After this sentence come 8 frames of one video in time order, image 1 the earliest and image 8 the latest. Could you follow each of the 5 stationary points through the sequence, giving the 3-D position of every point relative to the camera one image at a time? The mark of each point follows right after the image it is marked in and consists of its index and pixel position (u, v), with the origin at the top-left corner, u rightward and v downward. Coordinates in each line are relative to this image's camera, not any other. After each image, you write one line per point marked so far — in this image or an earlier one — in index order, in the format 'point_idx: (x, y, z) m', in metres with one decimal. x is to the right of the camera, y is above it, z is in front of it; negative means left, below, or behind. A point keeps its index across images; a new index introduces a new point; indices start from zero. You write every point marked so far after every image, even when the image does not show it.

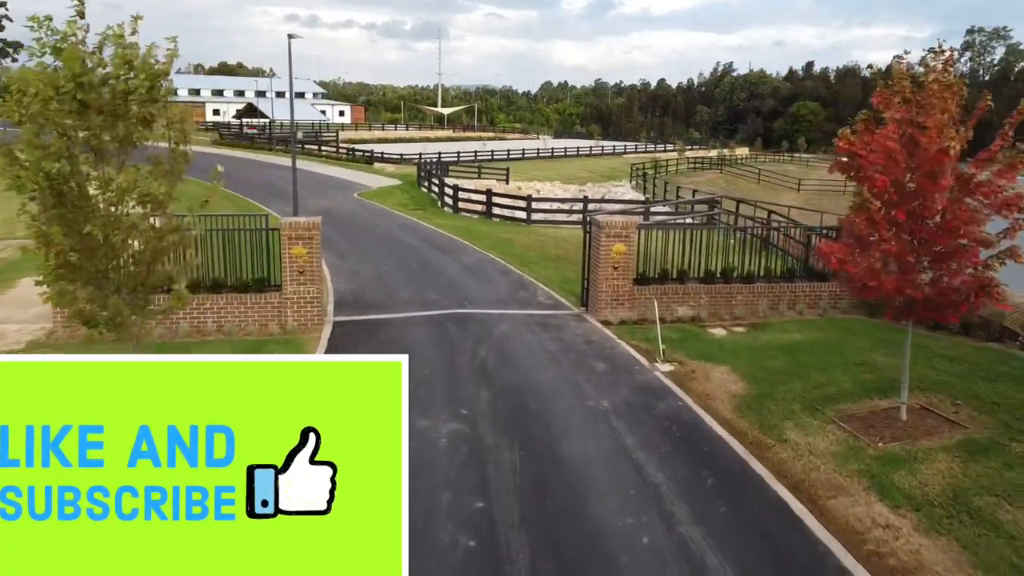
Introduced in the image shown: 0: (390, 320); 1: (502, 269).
0: (-2.0, -0.5, +13.2) m
1: (-0.3, +0.4, +18.8) m
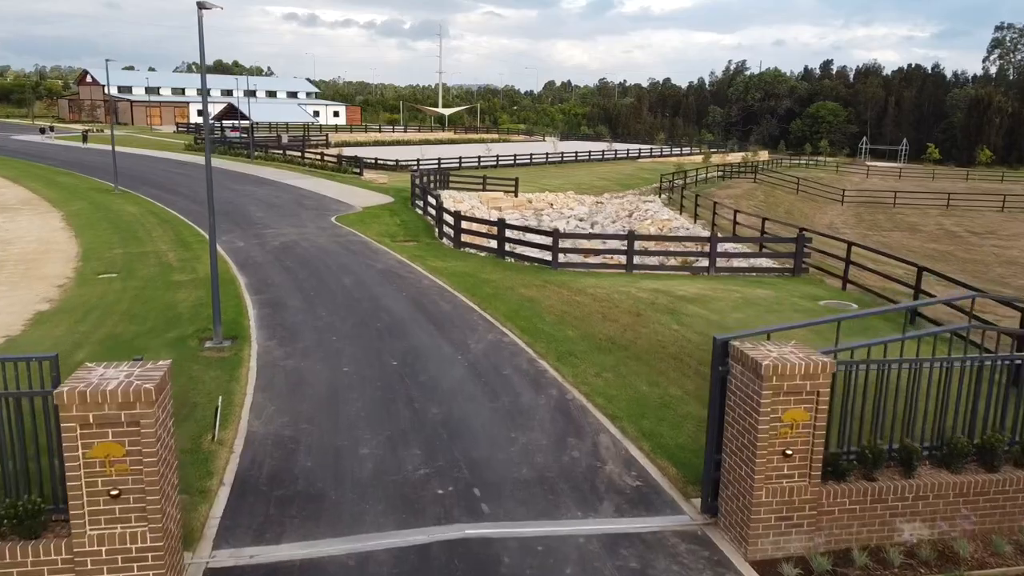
0: (-1.5, -2.2, +6.4) m
1: (+0.2, -1.2, +12.0) m
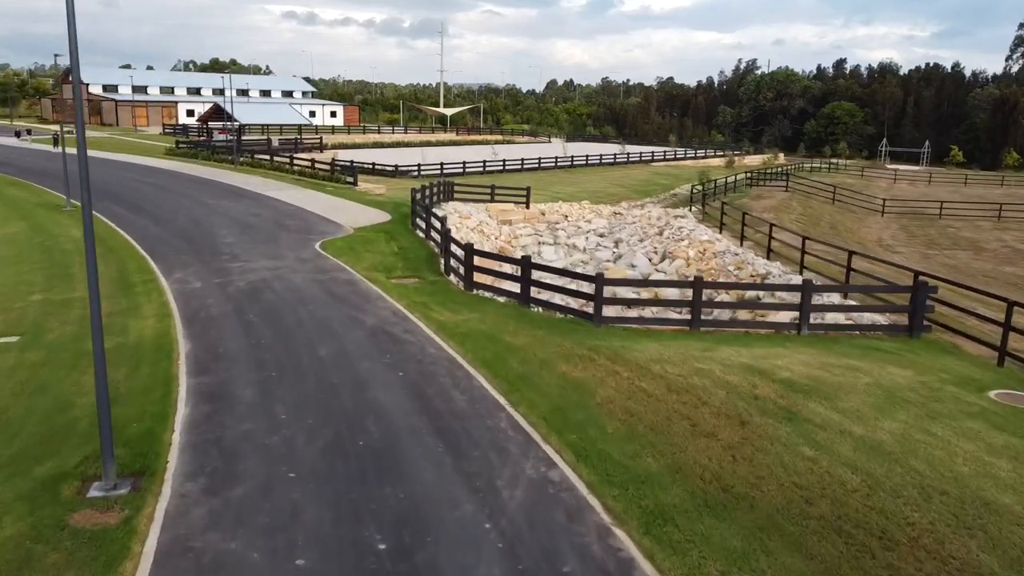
0: (-0.9, -3.4, +1.6) m
1: (+0.8, -2.4, +7.2) m
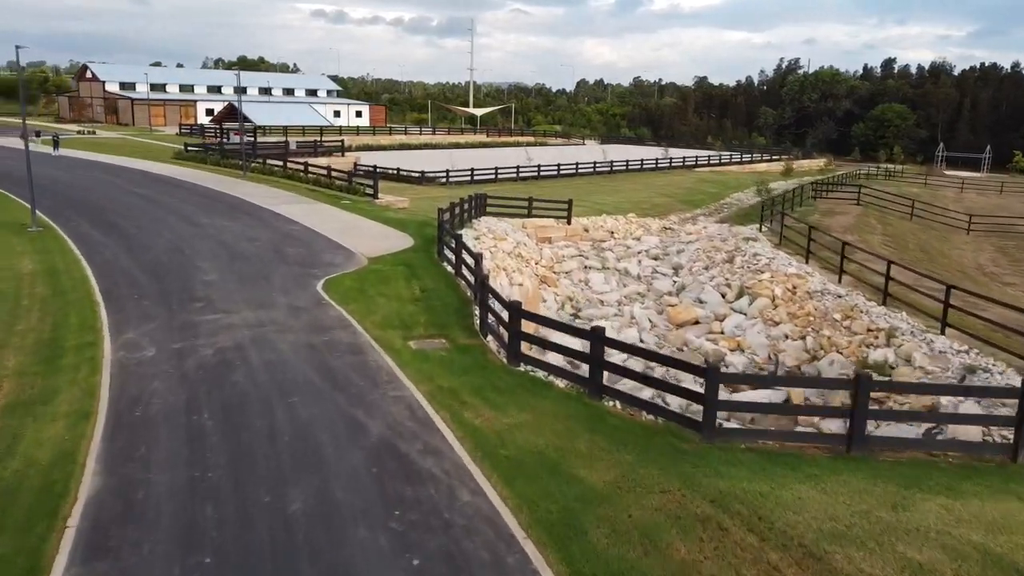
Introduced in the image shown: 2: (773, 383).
0: (-0.5, -4.7, -3.4) m
1: (+1.5, -3.7, +2.1) m
2: (+3.3, -1.2, +10.5) m
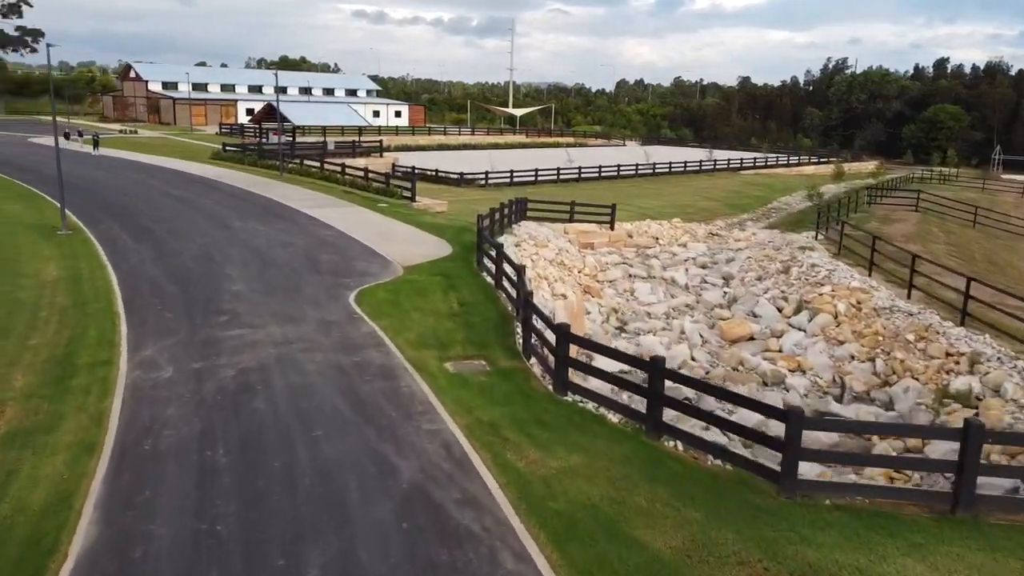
0: (-0.6, -5.0, -4.7) m
1: (+1.6, -4.1, +0.8) m
2: (+3.9, -1.6, +9.1) m
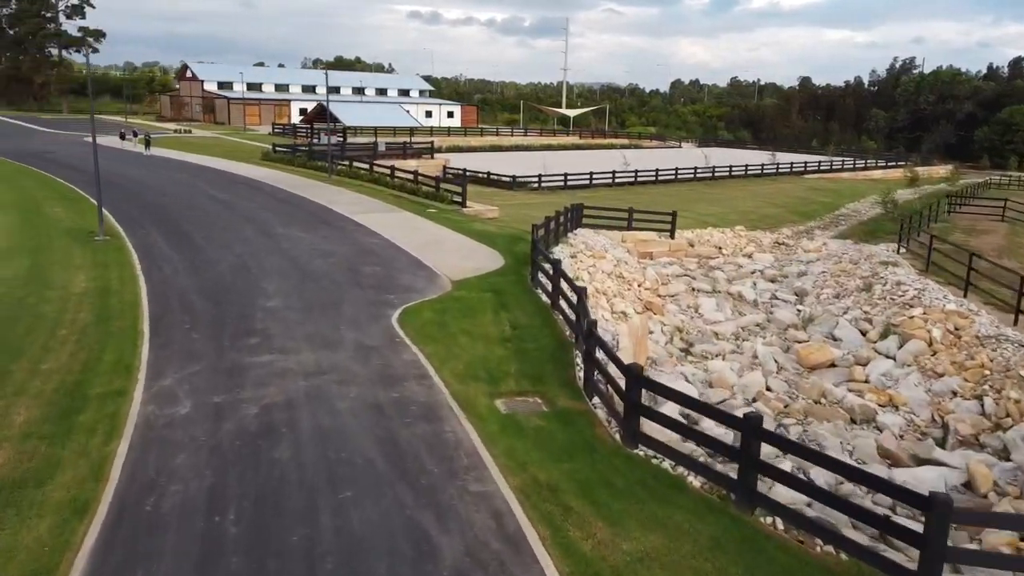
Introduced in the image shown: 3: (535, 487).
0: (-0.8, -5.4, -6.4) m
1: (+1.7, -4.5, -1.1) m
2: (+4.5, -2.1, +7.1) m
3: (+0.3, -2.3, +9.5) m
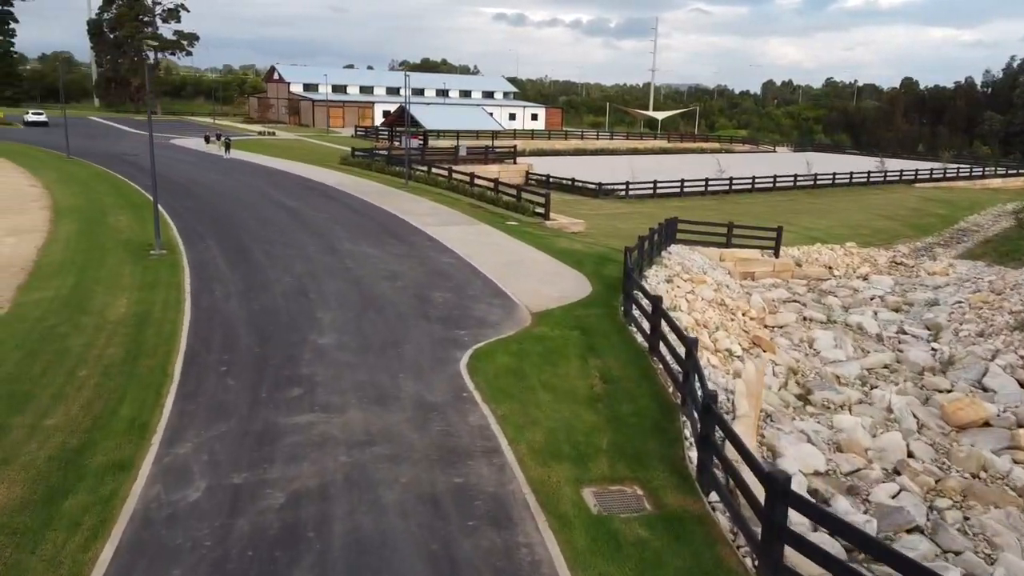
0: (-1.7, -6.1, -9.0) m
1: (+1.4, -5.3, -3.9) m
2: (+5.1, -2.9, +3.9) m
3: (+1.1, -3.0, +6.8) m
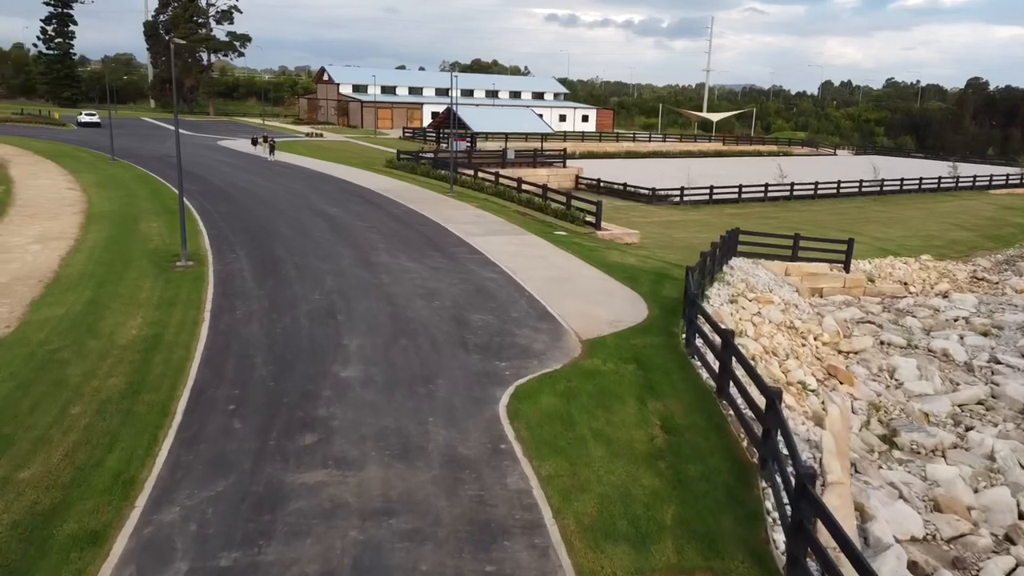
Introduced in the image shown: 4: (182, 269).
0: (-2.4, -6.5, -10.6) m
1: (+1.0, -5.7, -5.8) m
2: (+5.1, -3.4, +1.8) m
3: (+1.3, -3.5, +4.9) m
4: (-8.1, +0.4, +19.9) m
